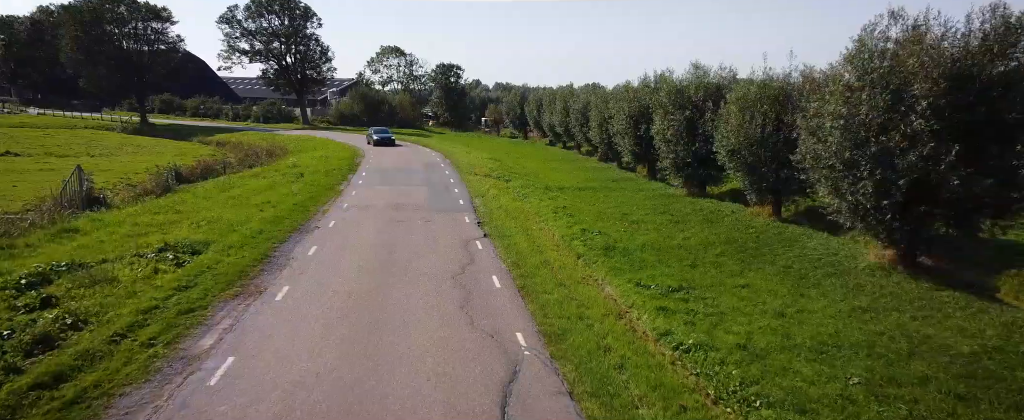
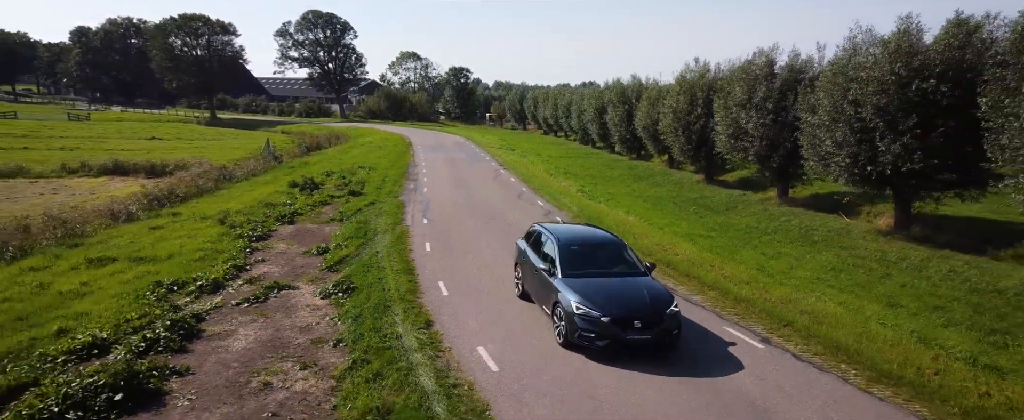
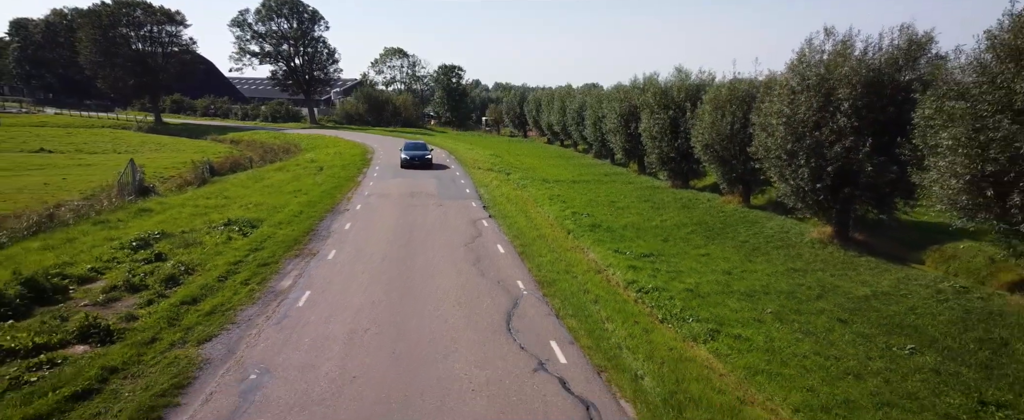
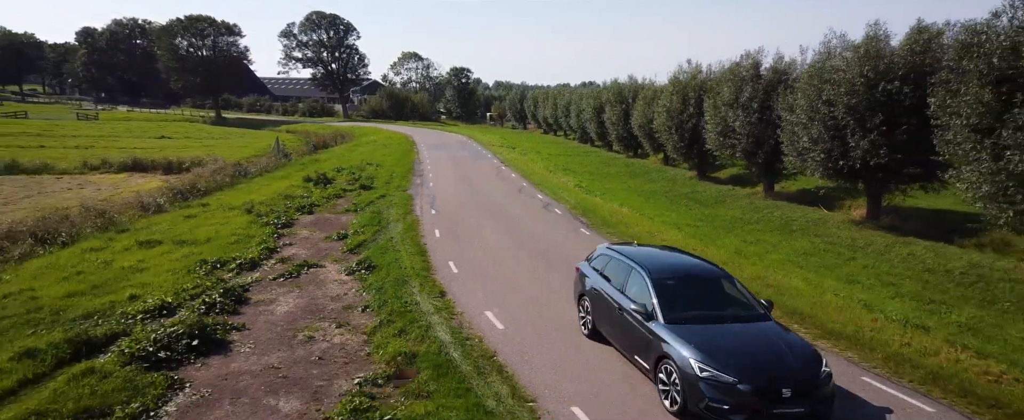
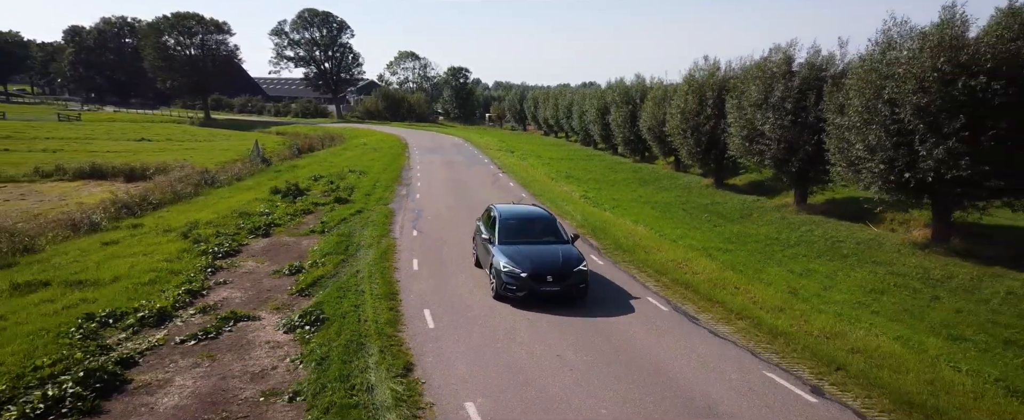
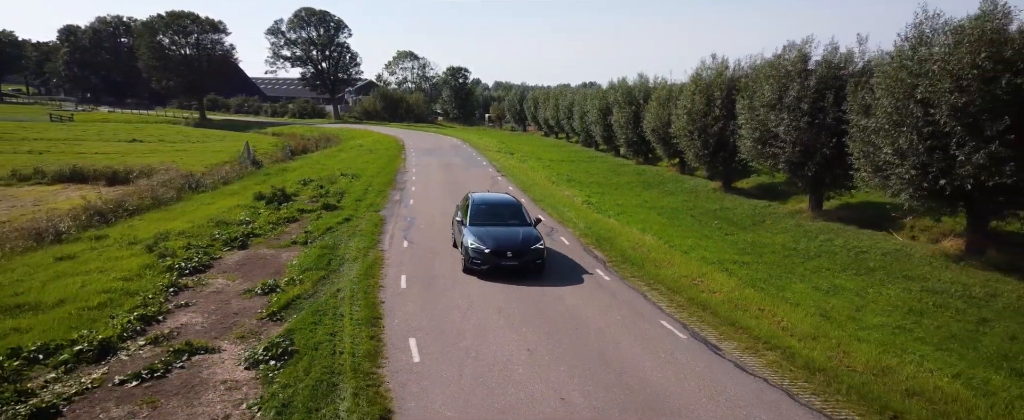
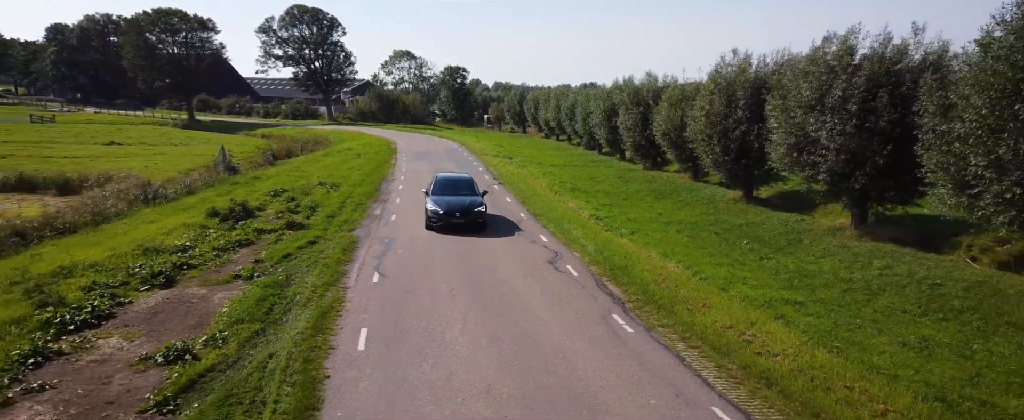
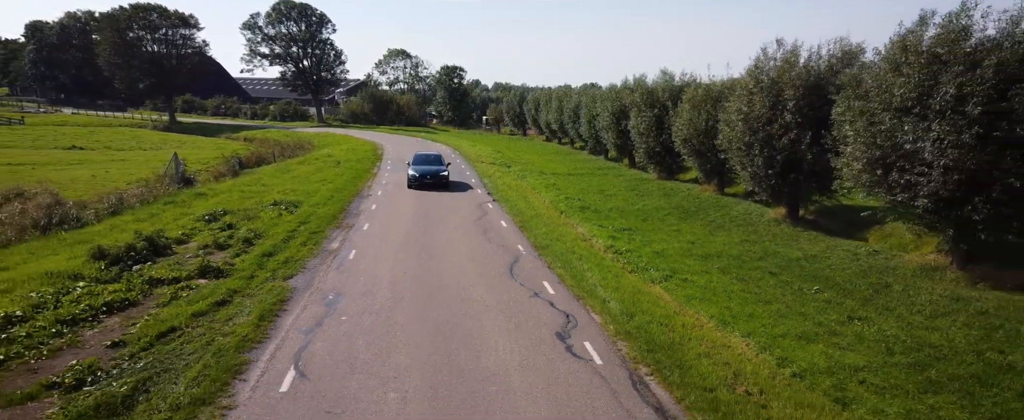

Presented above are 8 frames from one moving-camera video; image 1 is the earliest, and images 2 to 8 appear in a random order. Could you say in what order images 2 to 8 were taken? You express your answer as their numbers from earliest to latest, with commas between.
3, 8, 7, 6, 5, 2, 4
